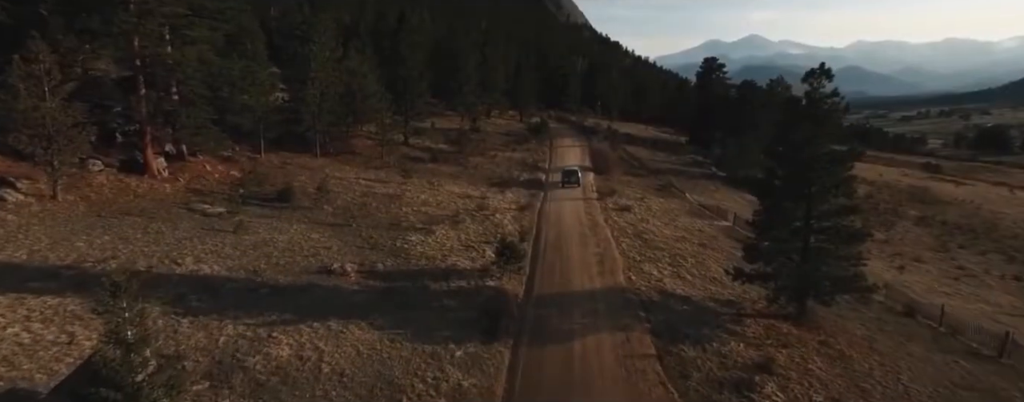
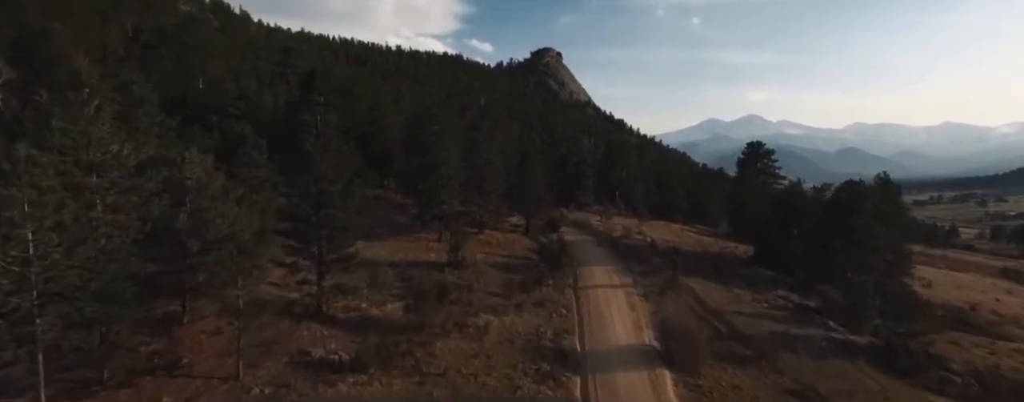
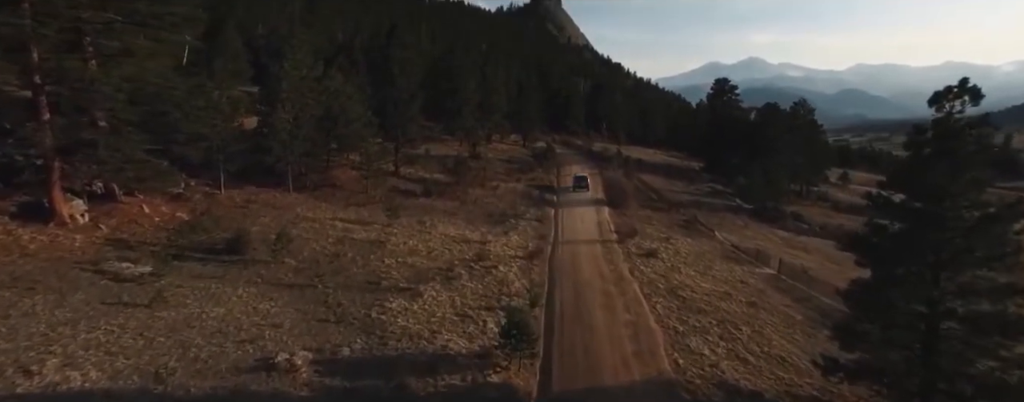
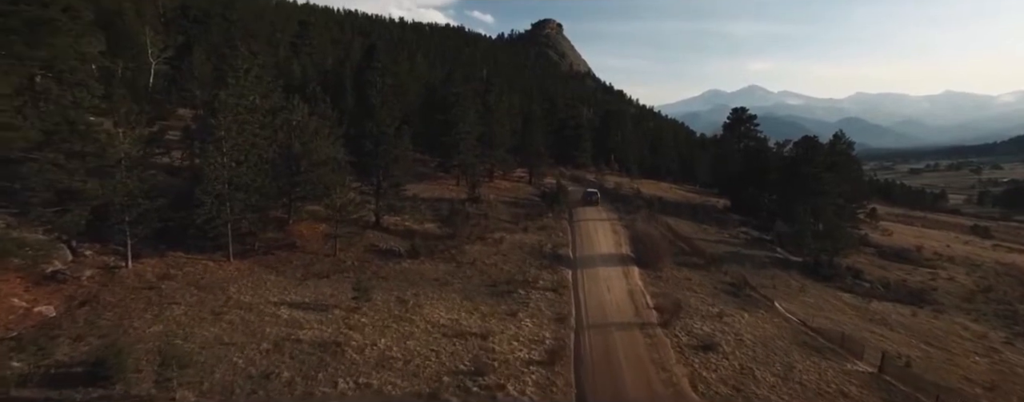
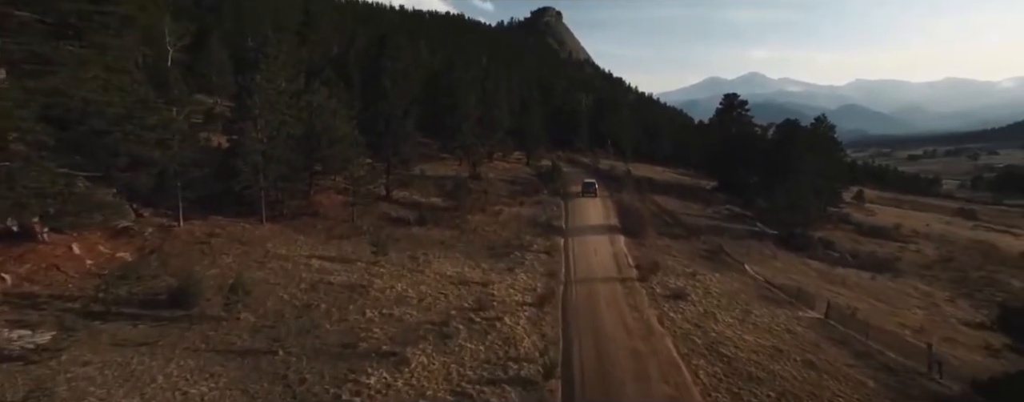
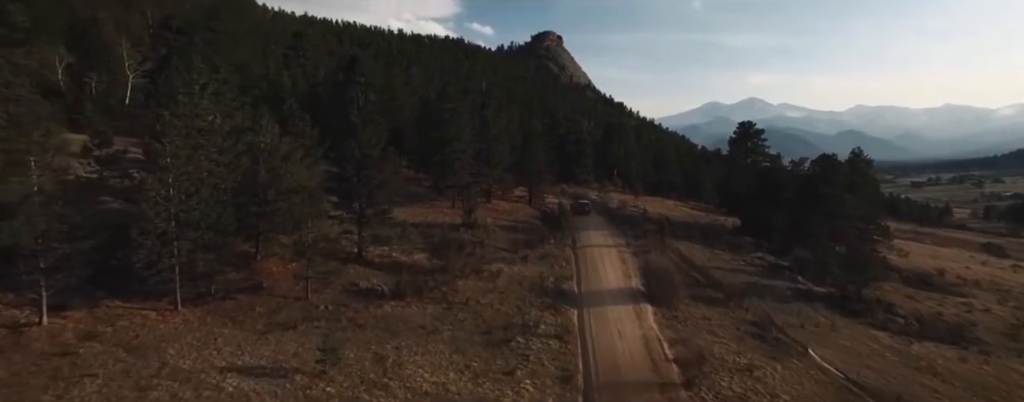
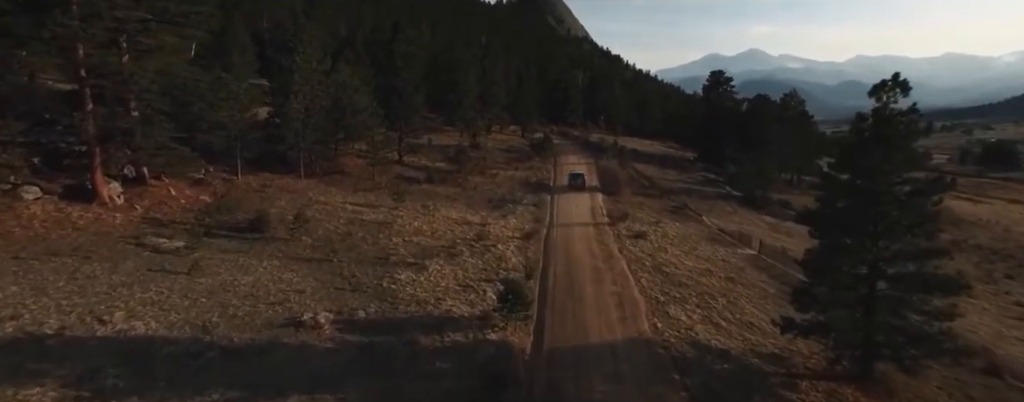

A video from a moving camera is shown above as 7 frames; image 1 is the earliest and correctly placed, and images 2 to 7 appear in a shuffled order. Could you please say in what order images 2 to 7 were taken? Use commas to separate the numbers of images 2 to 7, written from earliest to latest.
7, 3, 5, 4, 6, 2
